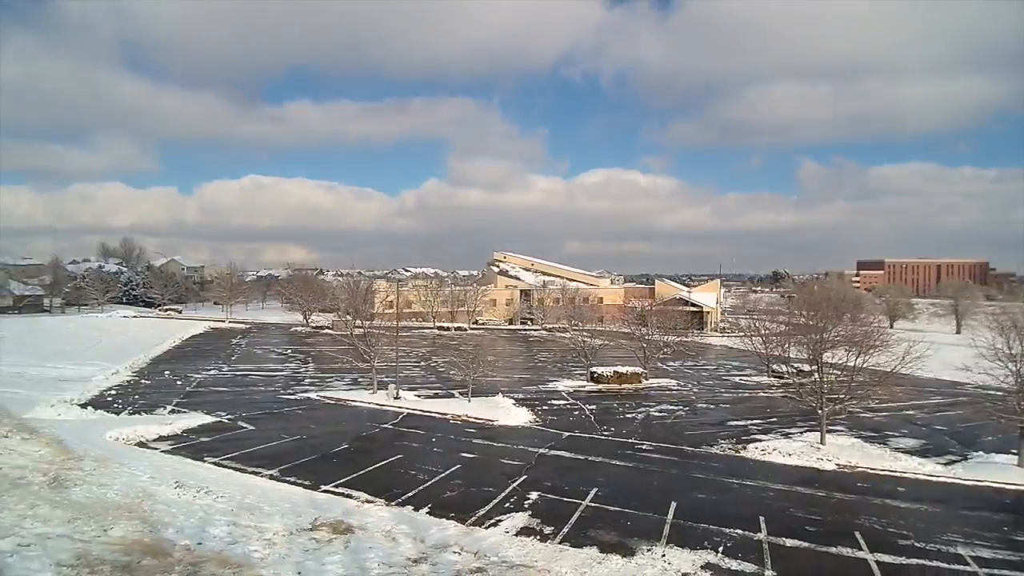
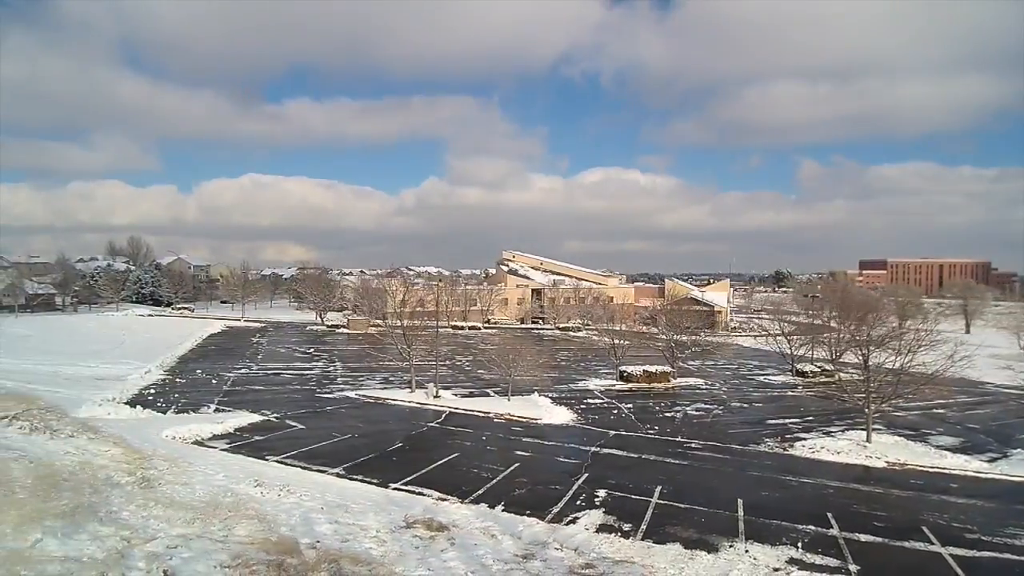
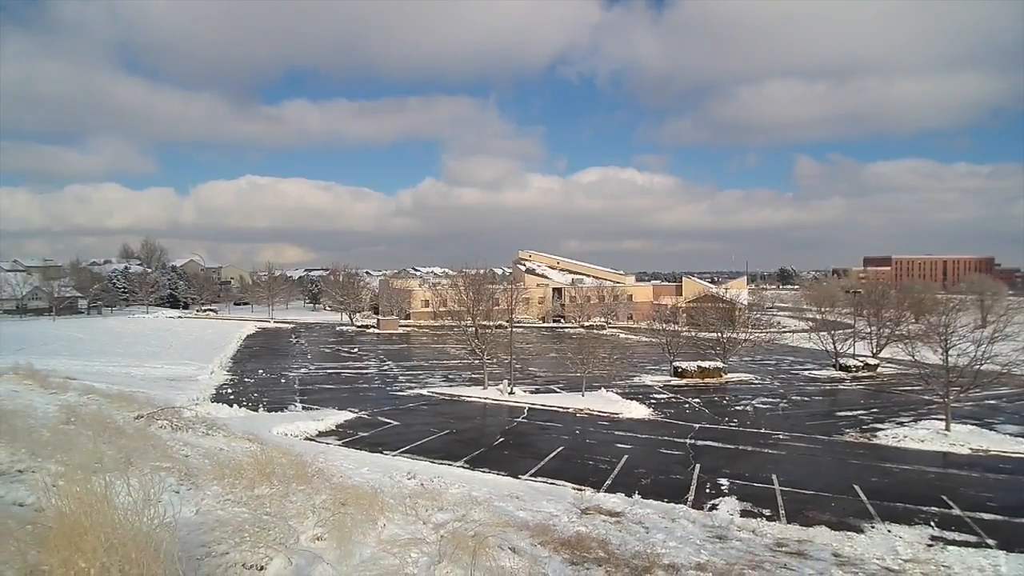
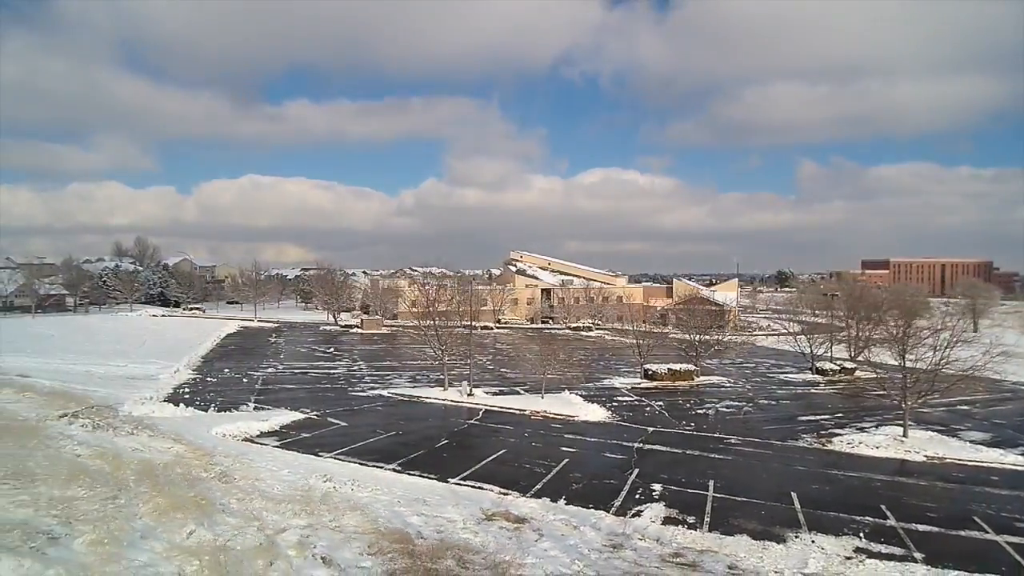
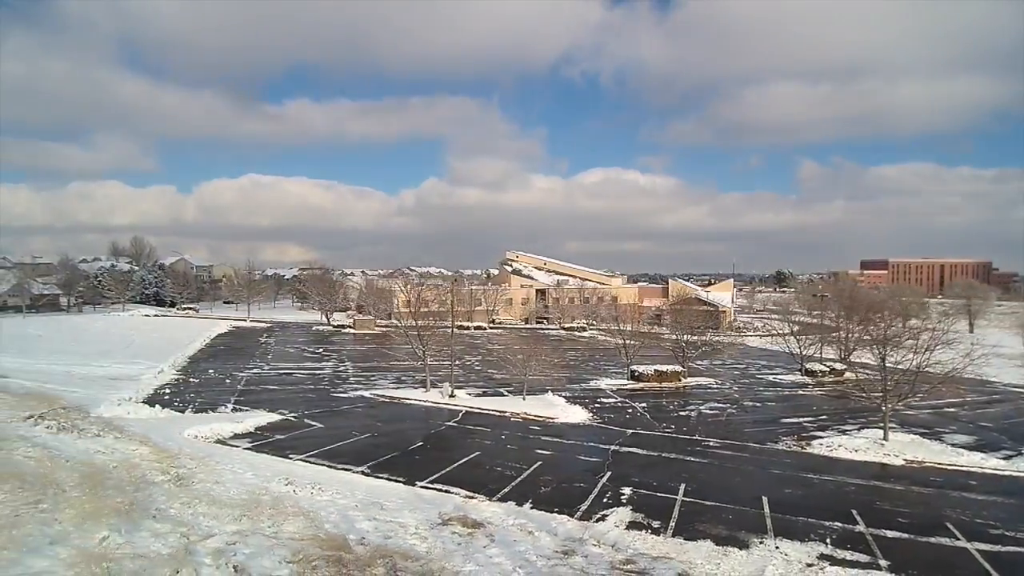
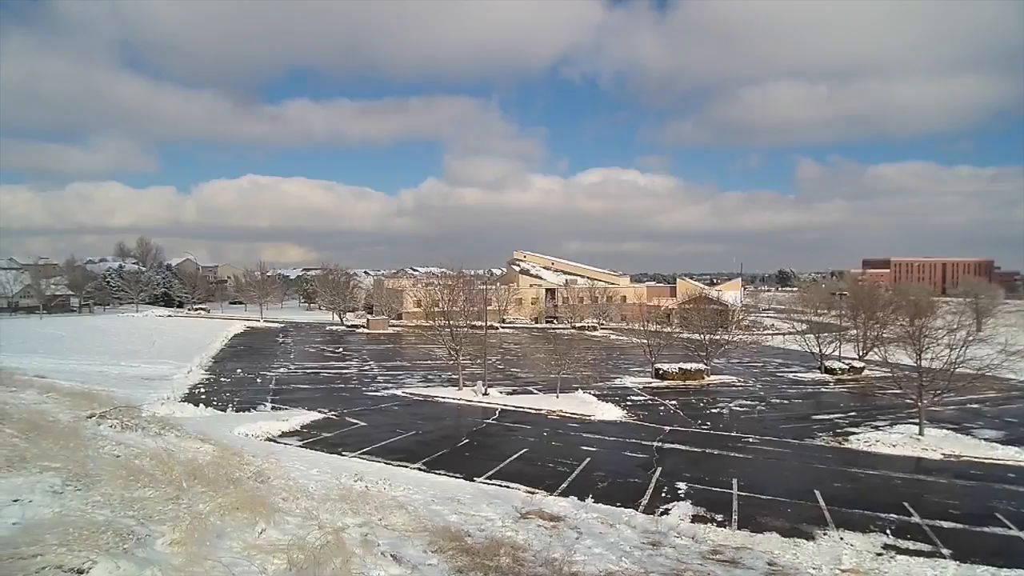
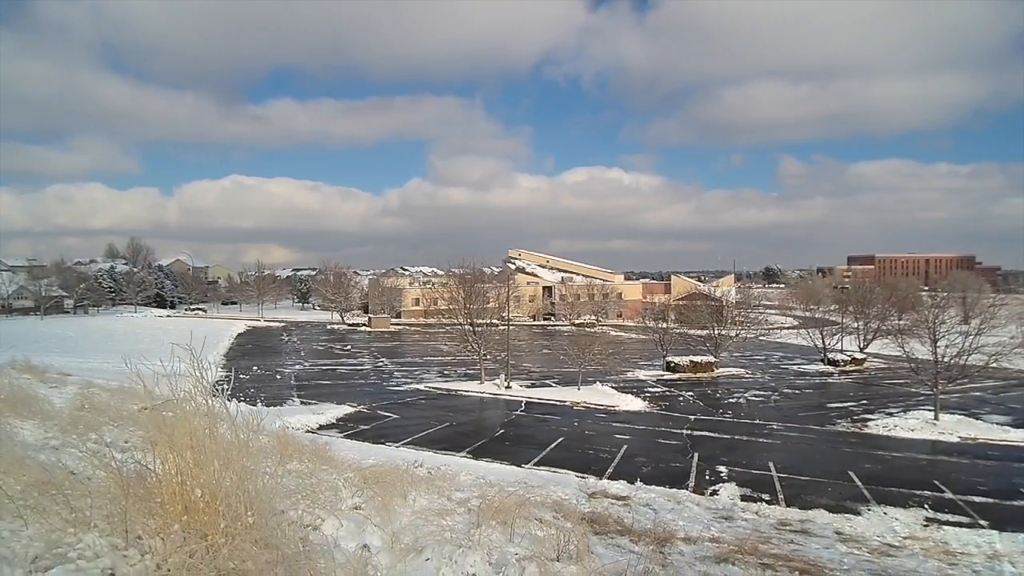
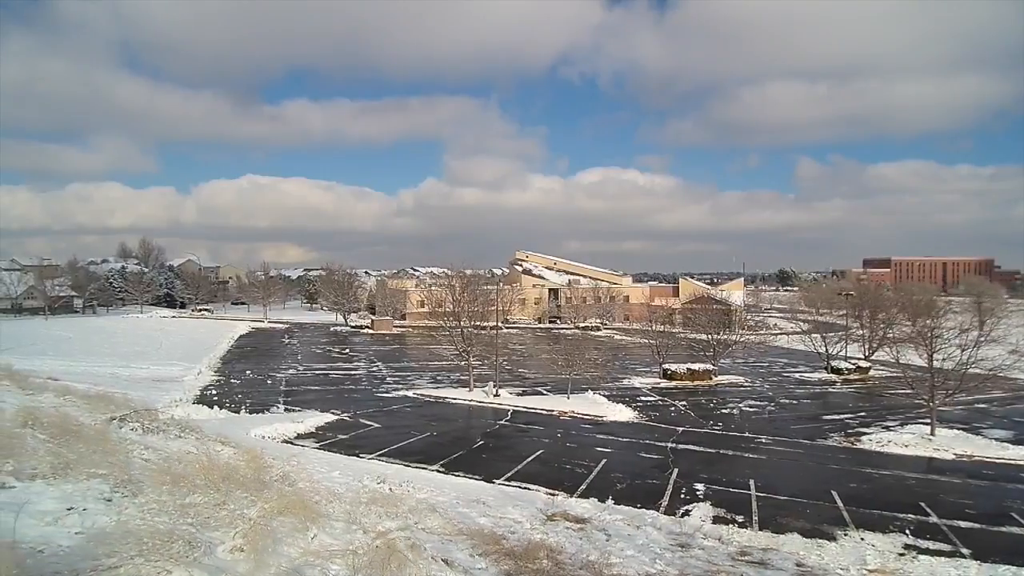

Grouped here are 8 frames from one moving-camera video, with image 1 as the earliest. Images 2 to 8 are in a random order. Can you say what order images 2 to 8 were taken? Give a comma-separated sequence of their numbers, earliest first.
2, 5, 4, 6, 8, 3, 7
